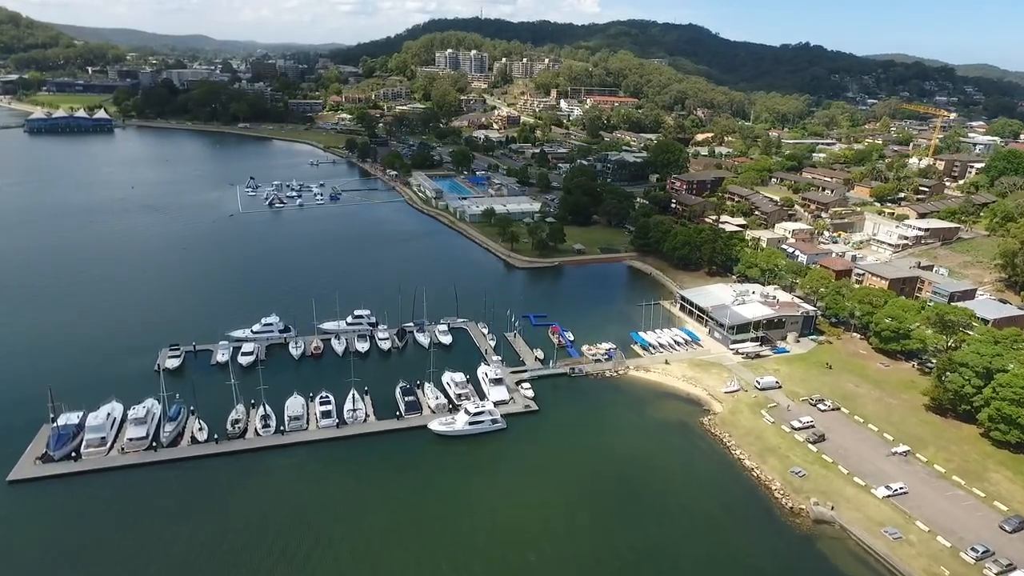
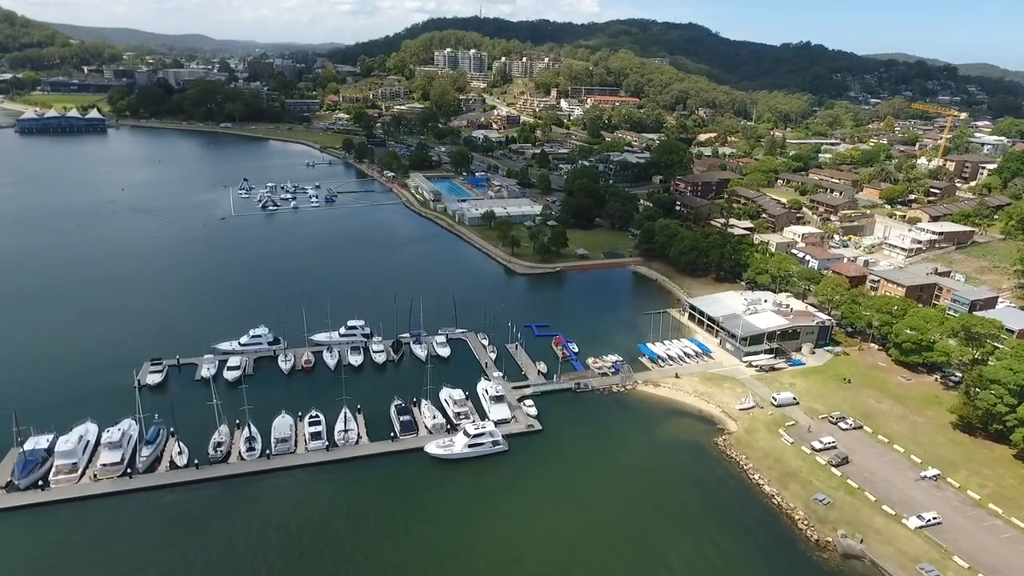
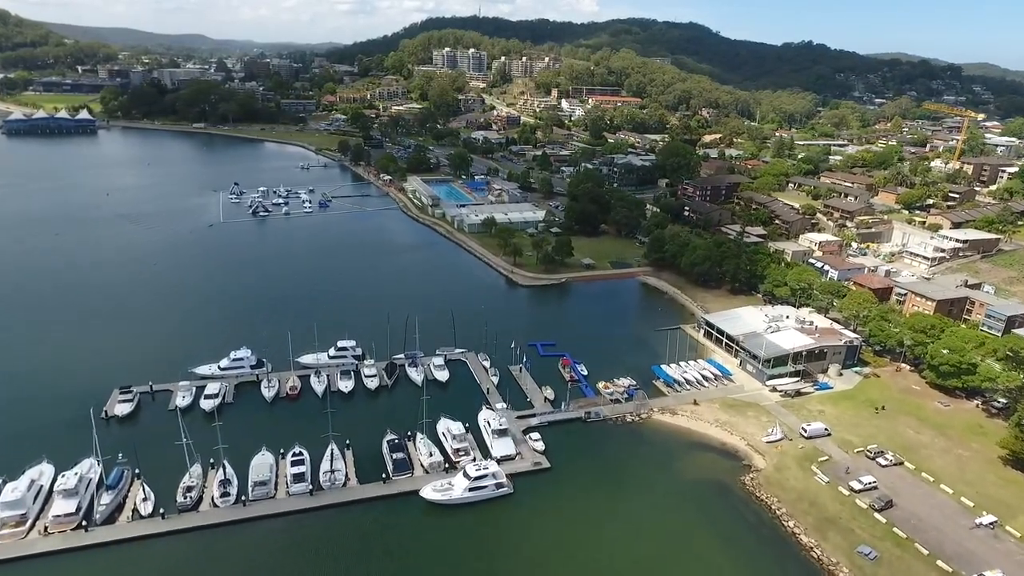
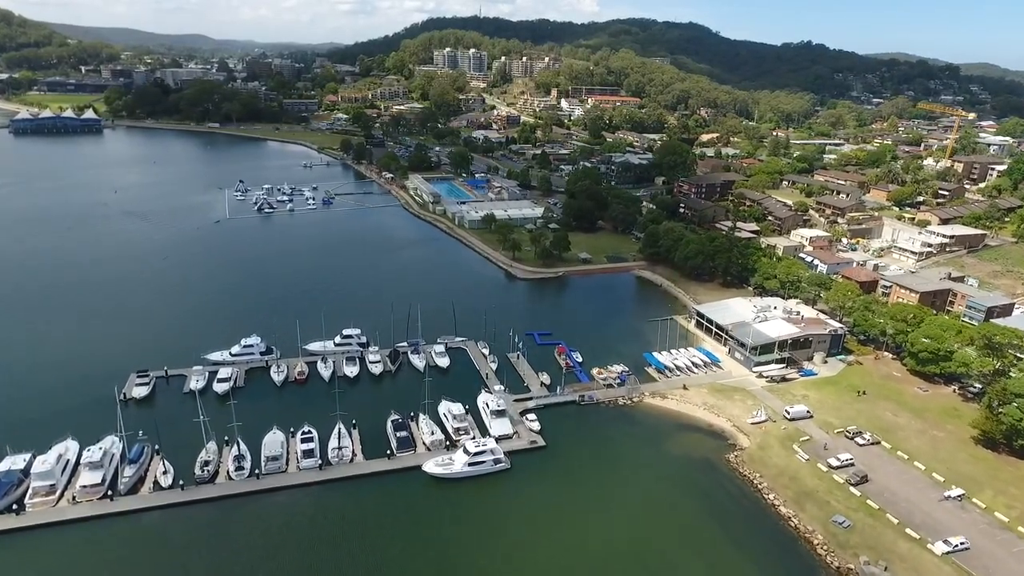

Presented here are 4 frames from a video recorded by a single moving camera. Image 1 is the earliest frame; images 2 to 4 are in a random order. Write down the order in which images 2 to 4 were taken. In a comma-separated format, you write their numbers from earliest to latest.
2, 4, 3
